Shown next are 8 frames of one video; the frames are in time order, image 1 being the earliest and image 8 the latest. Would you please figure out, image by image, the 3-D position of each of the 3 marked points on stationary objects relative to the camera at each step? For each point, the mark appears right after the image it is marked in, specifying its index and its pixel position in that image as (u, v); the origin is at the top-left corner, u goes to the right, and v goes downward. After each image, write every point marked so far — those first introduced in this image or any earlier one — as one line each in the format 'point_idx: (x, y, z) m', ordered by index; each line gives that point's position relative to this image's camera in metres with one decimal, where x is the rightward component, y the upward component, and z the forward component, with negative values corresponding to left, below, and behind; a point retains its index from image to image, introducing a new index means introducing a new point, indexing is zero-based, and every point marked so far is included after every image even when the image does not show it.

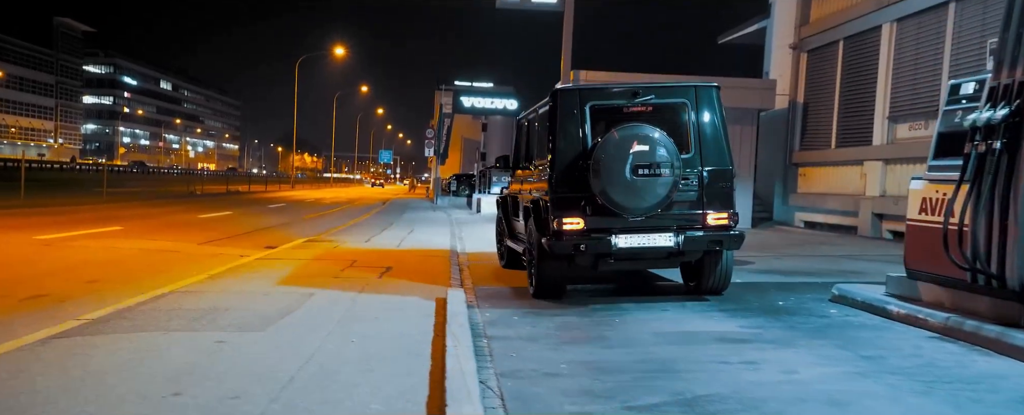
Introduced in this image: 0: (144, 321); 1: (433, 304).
0: (-2.7, -0.8, +4.6) m
1: (-0.7, -0.8, +5.6) m
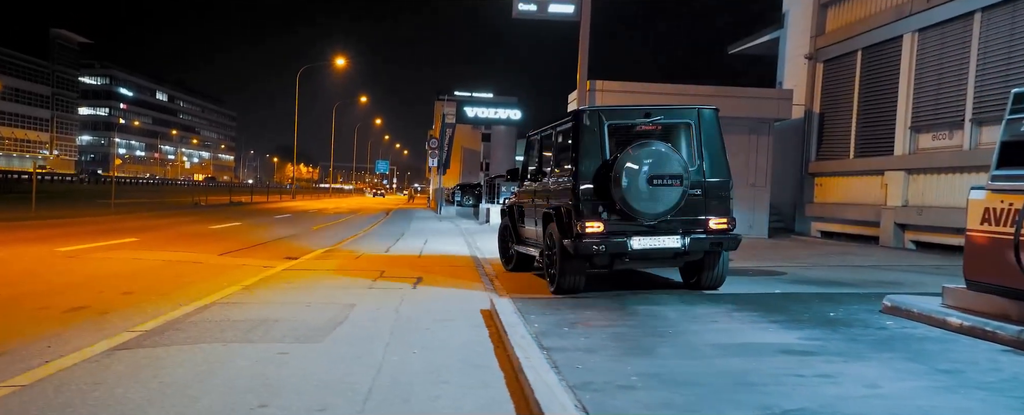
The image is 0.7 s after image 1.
0: (-2.3, -0.9, +4.6) m
1: (-0.3, -0.9, +5.6) m
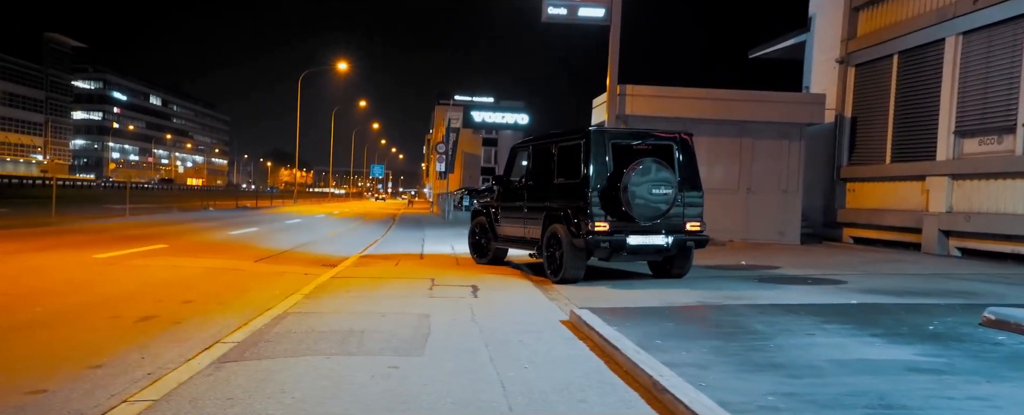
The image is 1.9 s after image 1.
0: (-1.6, -1.0, +4.6) m
1: (+0.5, -1.0, +5.5) m
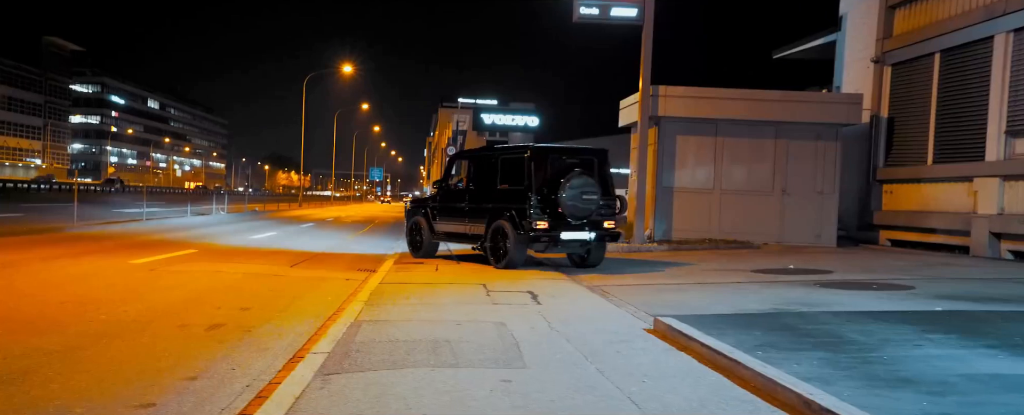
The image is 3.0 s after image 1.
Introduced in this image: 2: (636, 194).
0: (-0.9, -1.1, +4.5) m
1: (+1.2, -1.1, +5.3) m
2: (+3.1, +0.4, +16.8) m
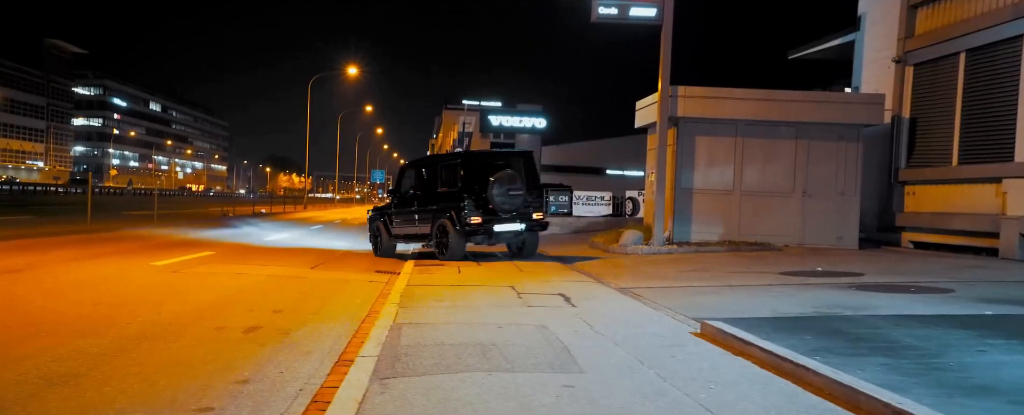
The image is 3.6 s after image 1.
0: (-0.5, -1.1, +4.4) m
1: (+1.6, -1.1, +5.2) m
2: (+3.7, +0.4, +16.6) m
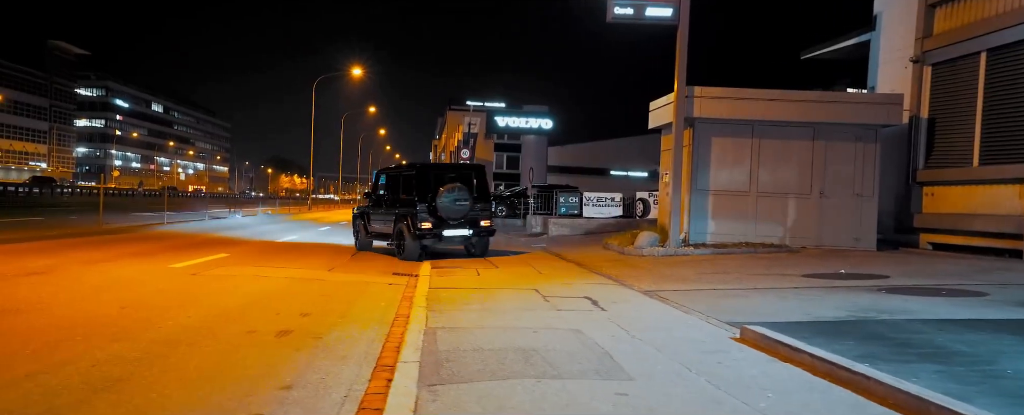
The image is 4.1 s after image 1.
0: (-0.2, -1.1, +4.4) m
1: (+1.9, -1.1, +5.1) m
2: (+4.2, +0.3, +16.5) m
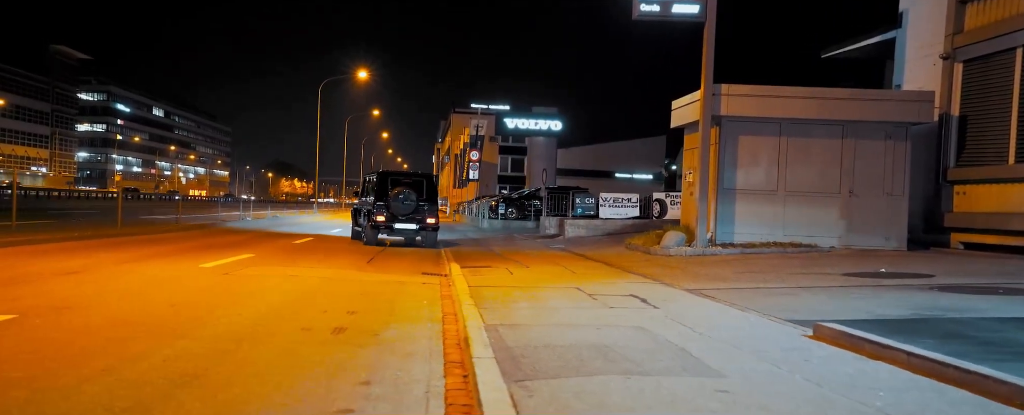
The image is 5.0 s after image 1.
0: (+0.3, -1.1, +4.3) m
1: (+2.4, -1.1, +5.0) m
2: (+4.9, +0.4, +16.3) m
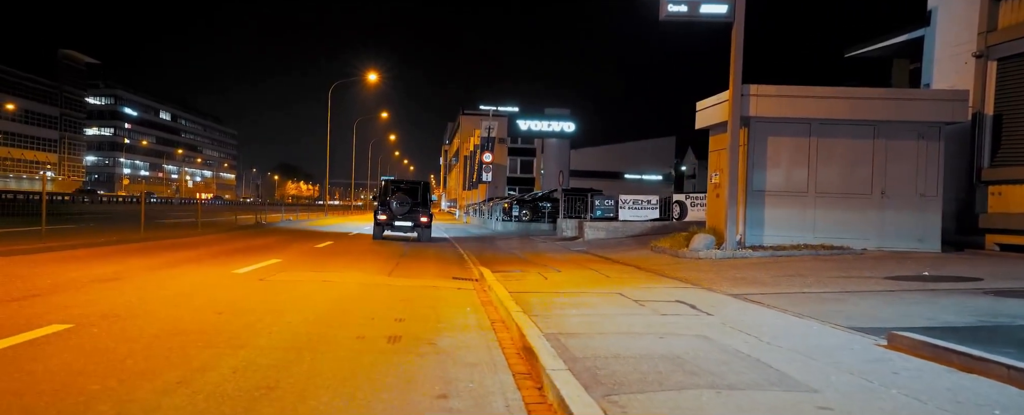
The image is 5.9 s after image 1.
0: (+0.8, -1.1, +4.2) m
1: (+3.0, -1.1, +4.8) m
2: (+5.7, +0.3, +16.1) m
